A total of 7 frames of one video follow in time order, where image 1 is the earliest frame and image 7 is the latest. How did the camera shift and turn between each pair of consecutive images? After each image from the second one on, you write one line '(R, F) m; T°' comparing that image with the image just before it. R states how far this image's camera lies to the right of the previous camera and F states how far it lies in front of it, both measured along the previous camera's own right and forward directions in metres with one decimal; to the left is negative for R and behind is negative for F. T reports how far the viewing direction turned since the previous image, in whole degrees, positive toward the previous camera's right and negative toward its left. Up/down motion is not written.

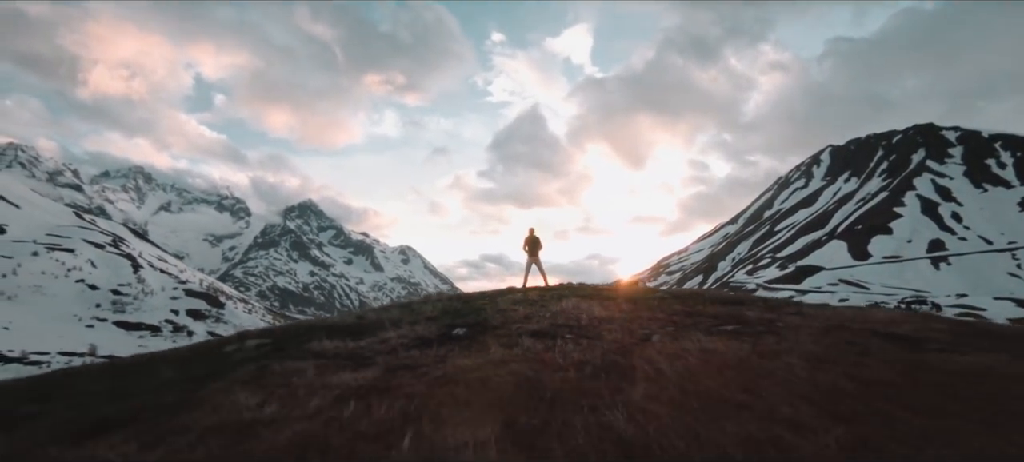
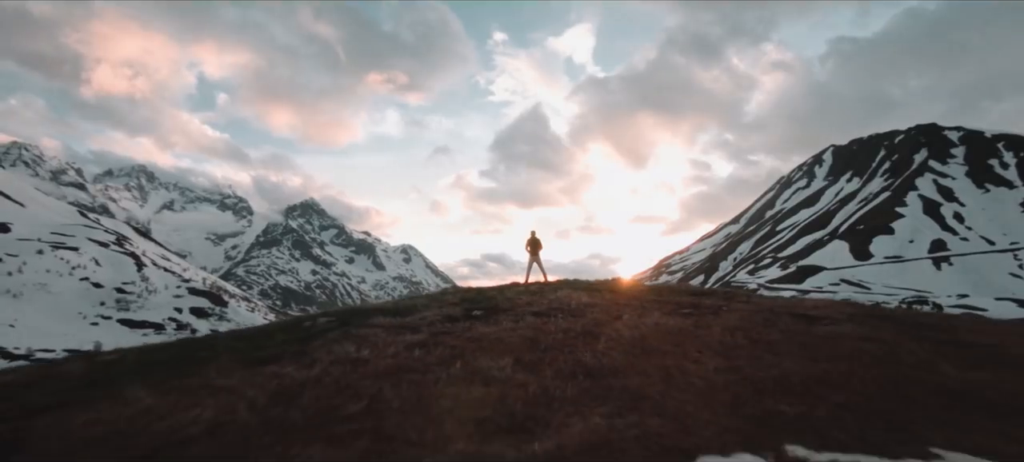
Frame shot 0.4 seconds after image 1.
(+0.1, -0.5) m; 0°
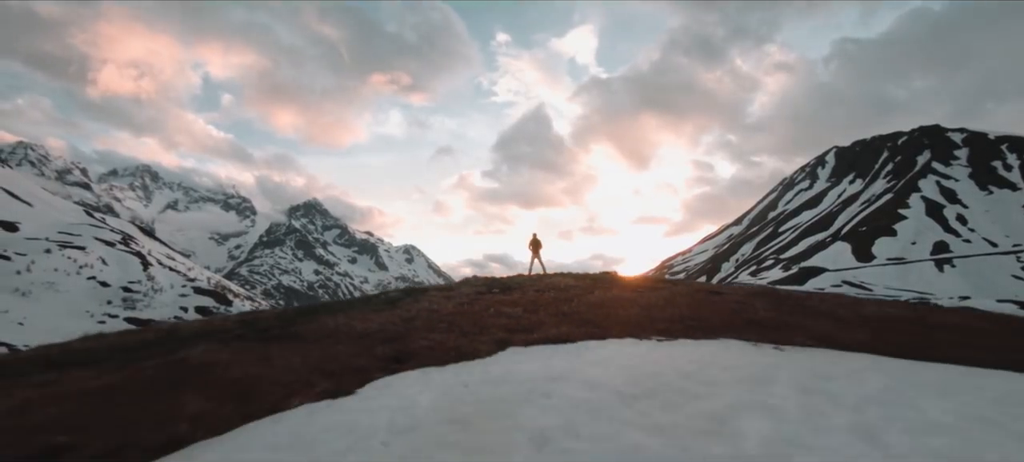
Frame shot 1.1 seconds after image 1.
(-0.2, -0.9) m; 0°
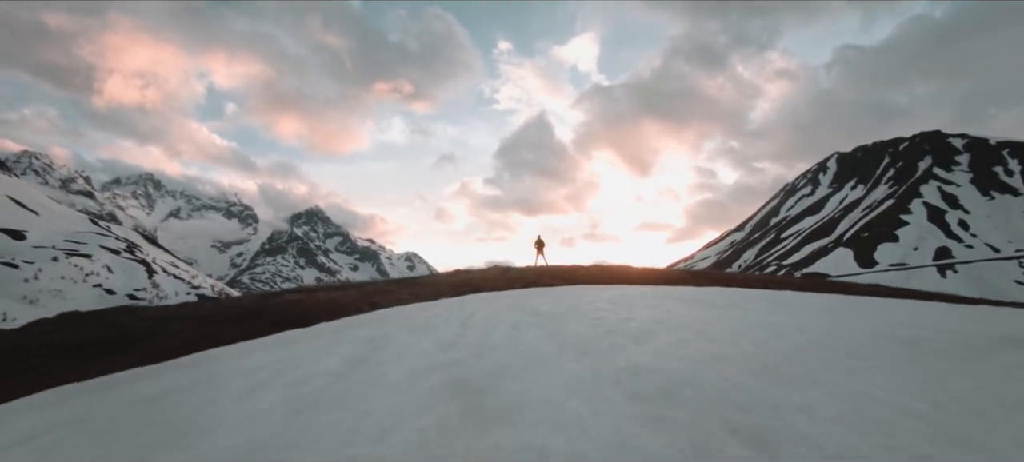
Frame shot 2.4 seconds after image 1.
(-0.4, -1.0) m; 0°
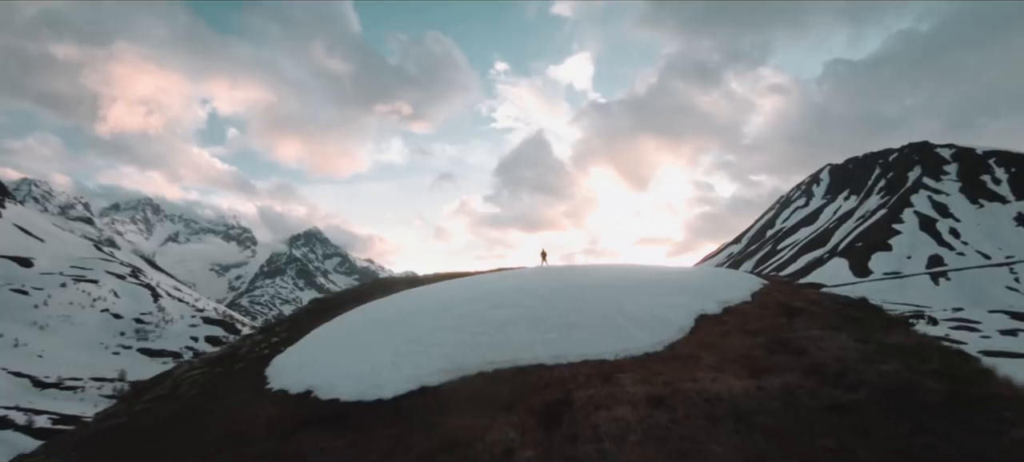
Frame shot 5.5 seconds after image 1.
(-0.4, -3.5) m; 0°
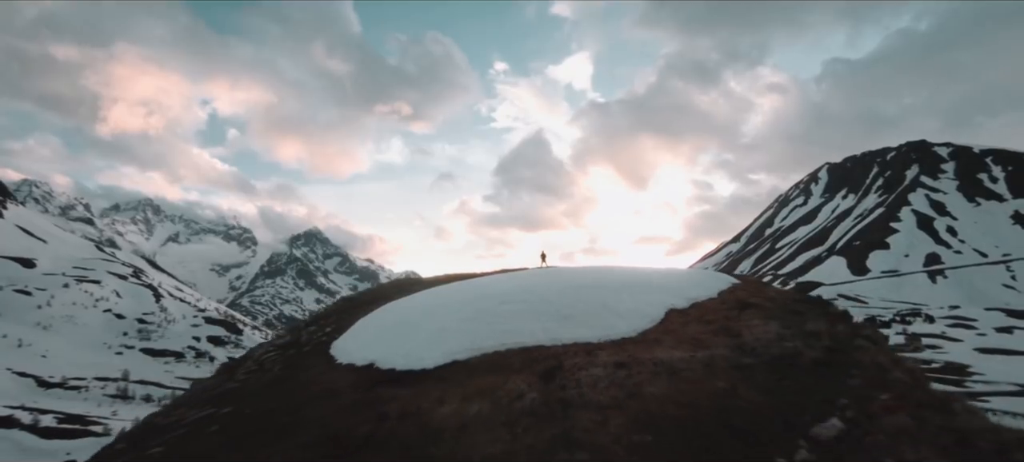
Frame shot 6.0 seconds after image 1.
(+0.2, -1.1) m; 0°
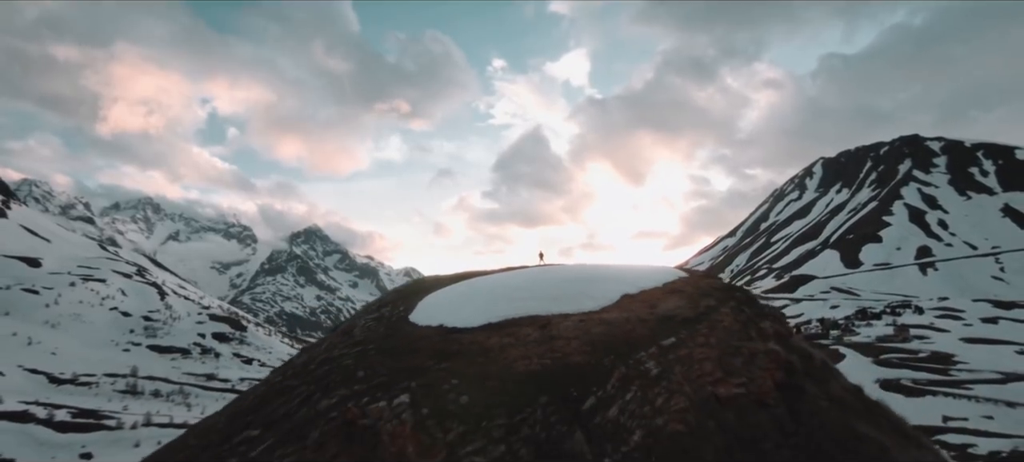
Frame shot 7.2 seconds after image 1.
(+0.6, -3.0) m; 0°
